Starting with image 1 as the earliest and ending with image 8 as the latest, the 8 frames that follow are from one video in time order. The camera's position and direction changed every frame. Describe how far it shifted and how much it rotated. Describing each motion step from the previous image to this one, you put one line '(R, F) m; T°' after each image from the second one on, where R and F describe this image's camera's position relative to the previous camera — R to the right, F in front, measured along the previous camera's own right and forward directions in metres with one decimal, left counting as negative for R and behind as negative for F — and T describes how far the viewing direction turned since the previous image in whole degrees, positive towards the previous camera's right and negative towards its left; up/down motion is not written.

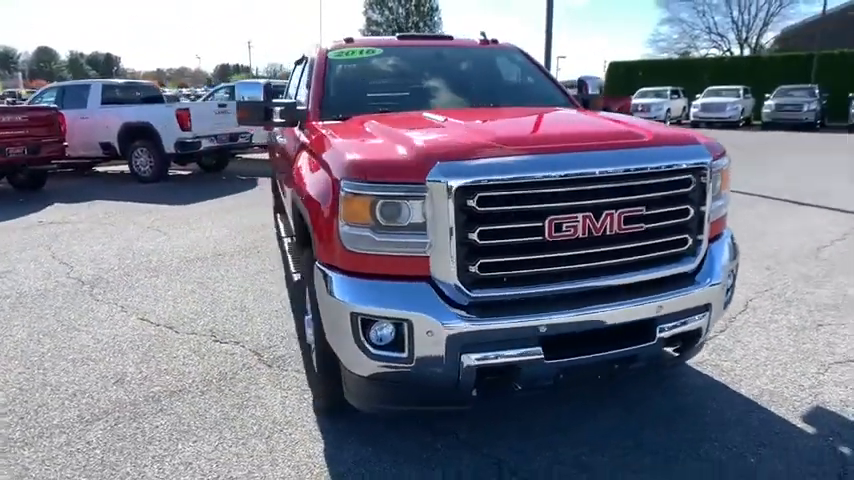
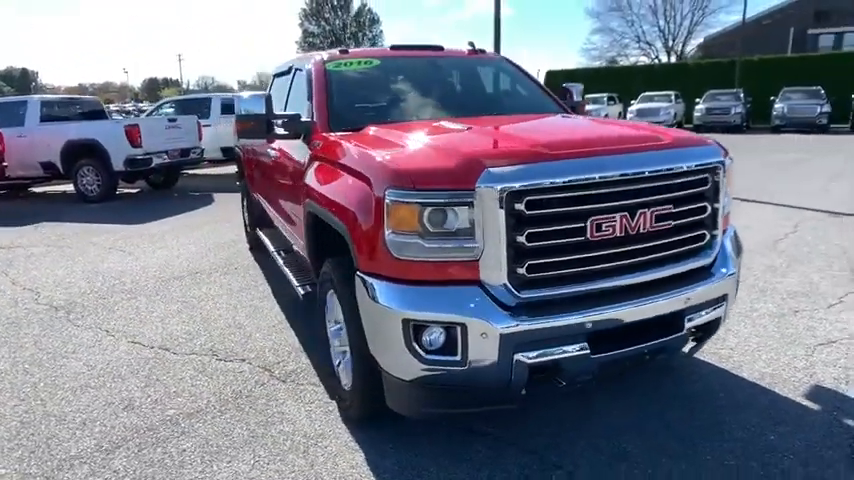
(-0.5, 0.0) m; +6°
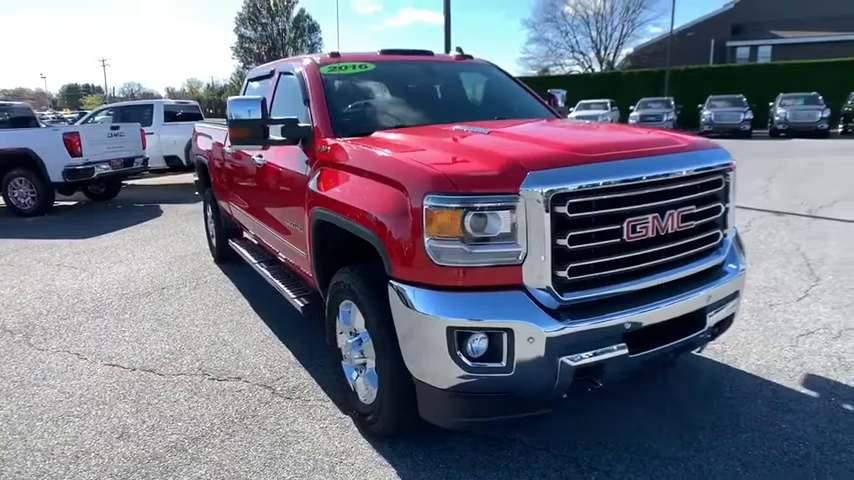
(-0.5, +0.1) m; +6°
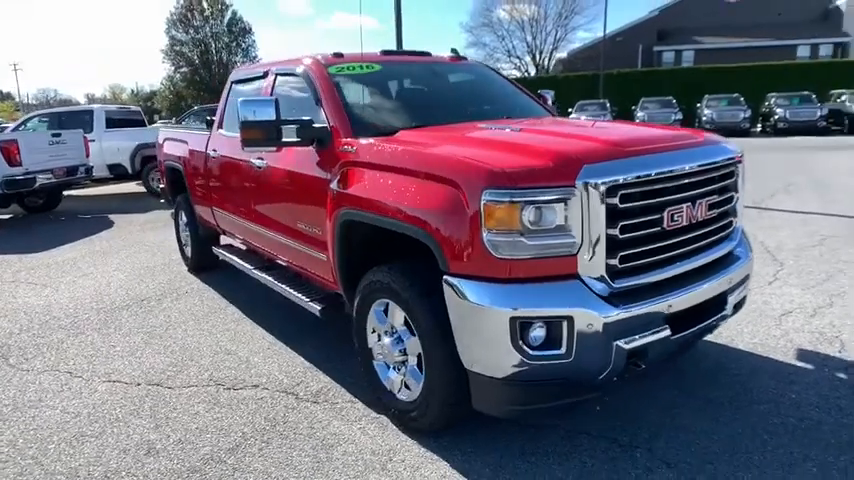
(-0.6, 0.0) m; +6°
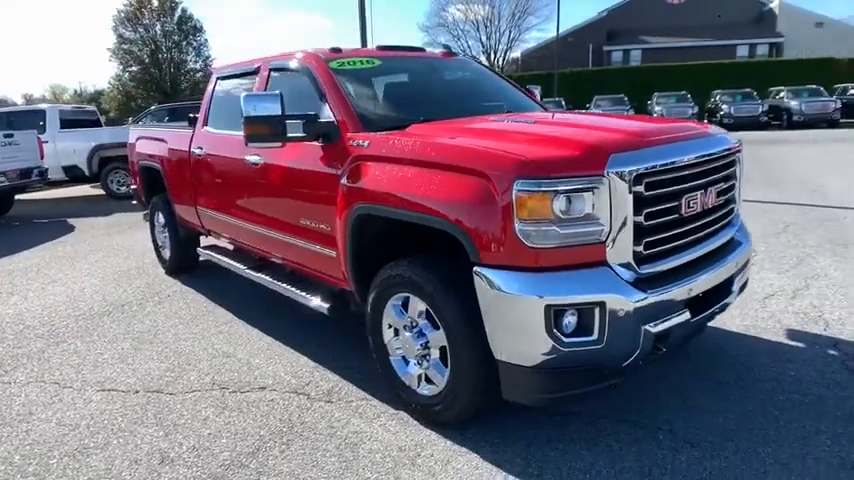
(-0.4, 0.0) m; +4°
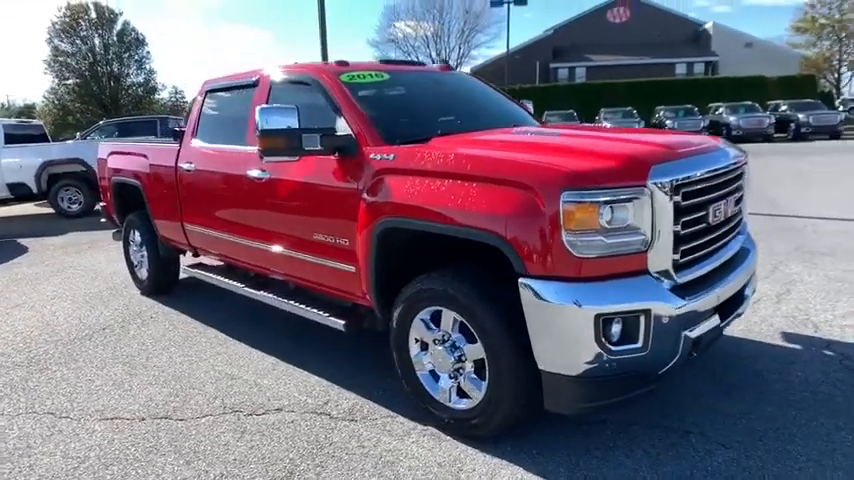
(-0.5, 0.0) m; +5°
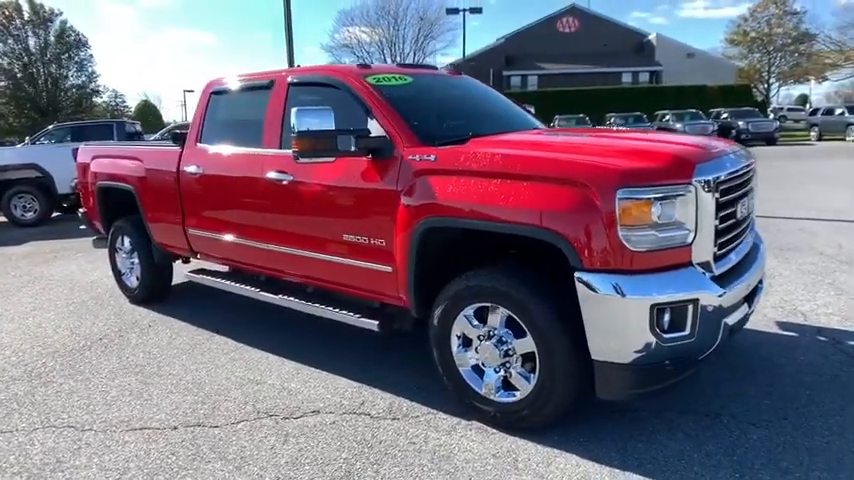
(-0.6, -0.1) m; +5°
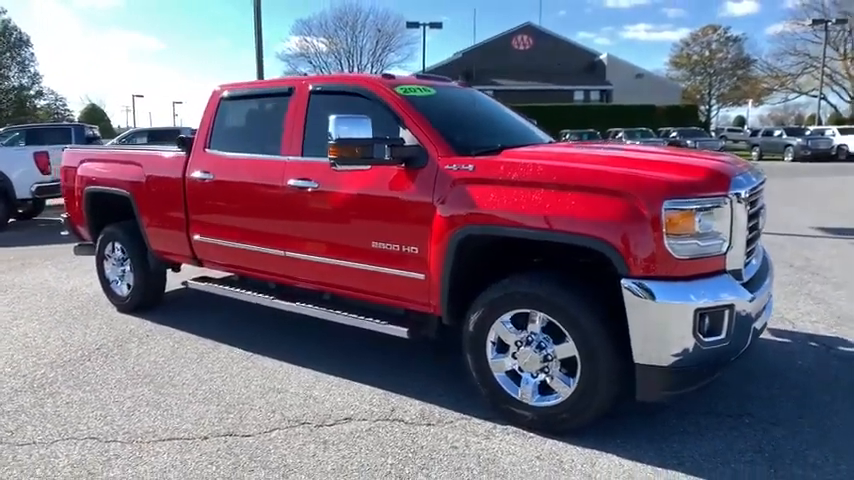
(-0.5, -0.1) m; +5°
